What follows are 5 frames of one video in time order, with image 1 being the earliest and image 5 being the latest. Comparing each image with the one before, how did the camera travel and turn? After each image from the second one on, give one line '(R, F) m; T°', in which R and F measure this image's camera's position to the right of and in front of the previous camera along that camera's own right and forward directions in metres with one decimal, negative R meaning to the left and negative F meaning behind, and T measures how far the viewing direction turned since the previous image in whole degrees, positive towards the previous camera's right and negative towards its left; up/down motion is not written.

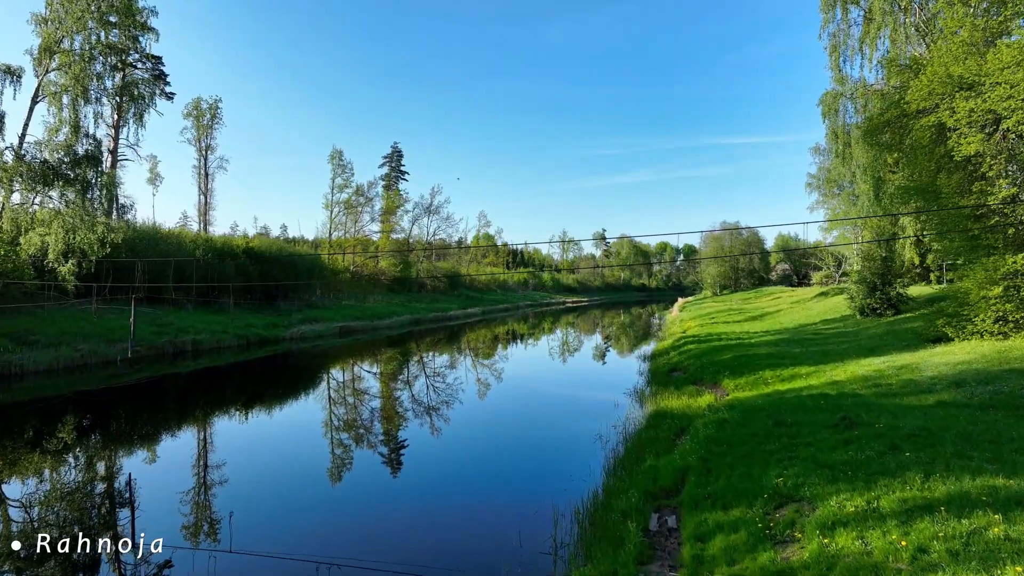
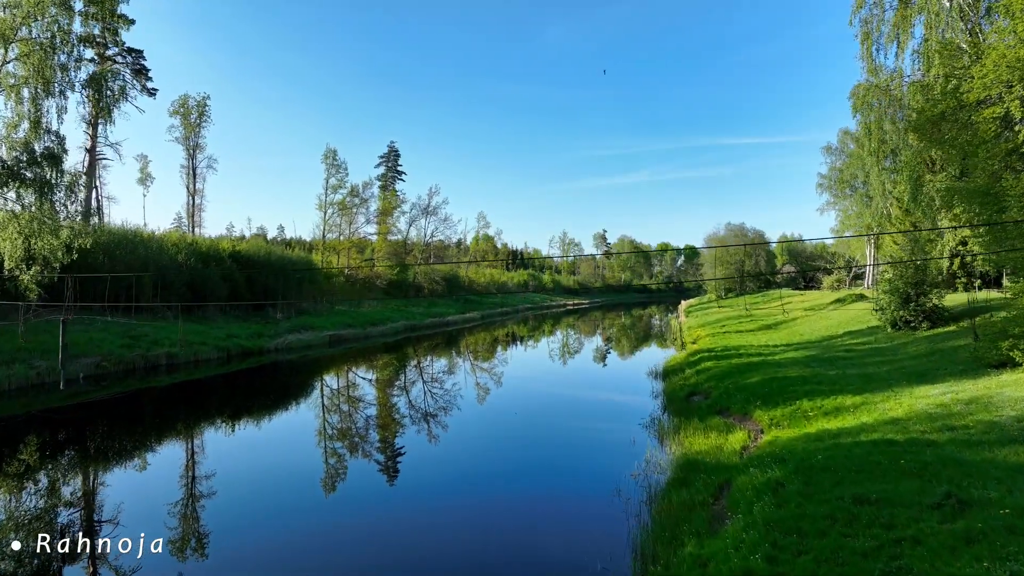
(0.0, +1.5) m; 0°
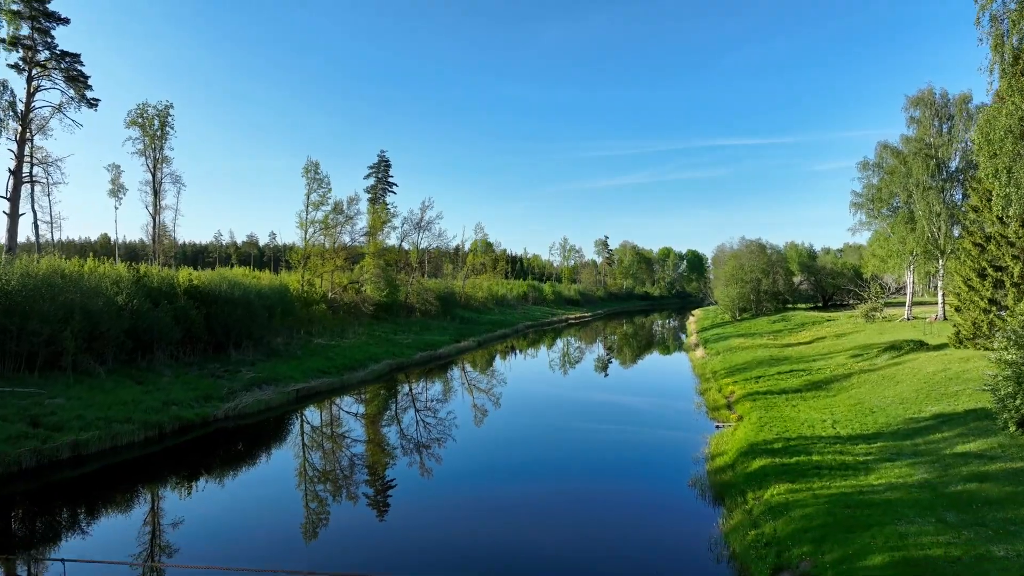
(0.0, +4.0) m; 0°
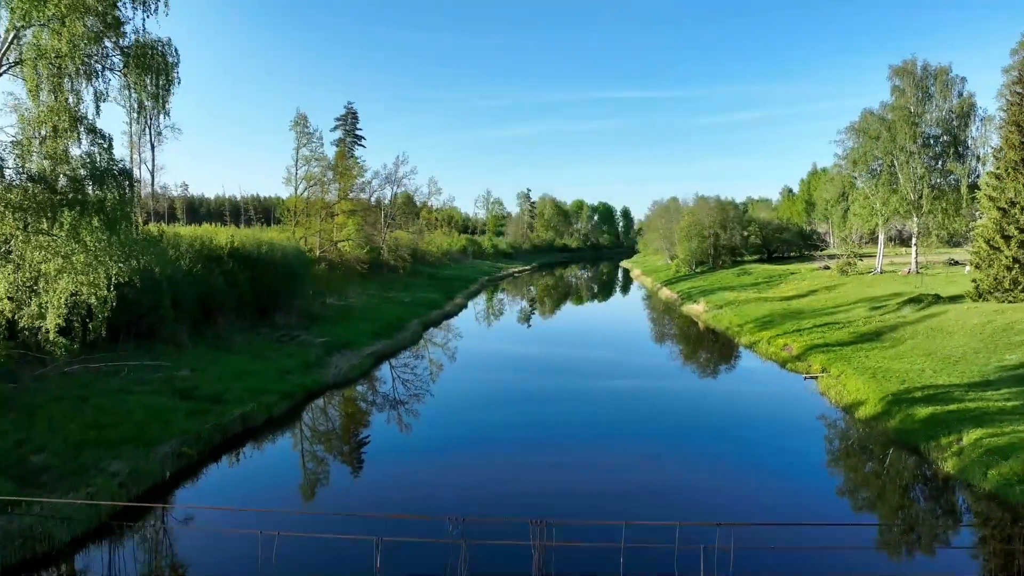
(-7.9, +1.4) m; +11°
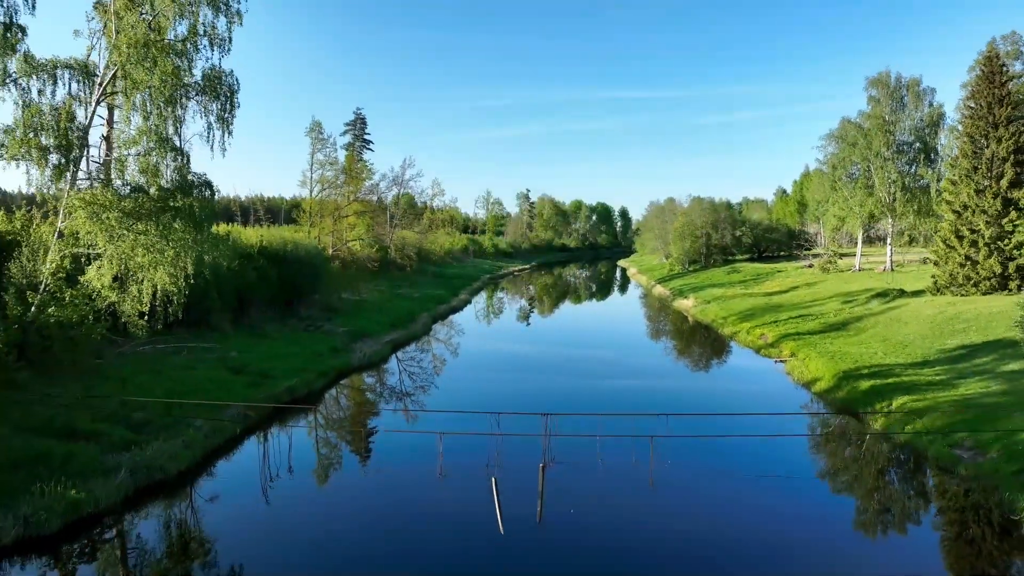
(-0.2, -2.6) m; 0°
